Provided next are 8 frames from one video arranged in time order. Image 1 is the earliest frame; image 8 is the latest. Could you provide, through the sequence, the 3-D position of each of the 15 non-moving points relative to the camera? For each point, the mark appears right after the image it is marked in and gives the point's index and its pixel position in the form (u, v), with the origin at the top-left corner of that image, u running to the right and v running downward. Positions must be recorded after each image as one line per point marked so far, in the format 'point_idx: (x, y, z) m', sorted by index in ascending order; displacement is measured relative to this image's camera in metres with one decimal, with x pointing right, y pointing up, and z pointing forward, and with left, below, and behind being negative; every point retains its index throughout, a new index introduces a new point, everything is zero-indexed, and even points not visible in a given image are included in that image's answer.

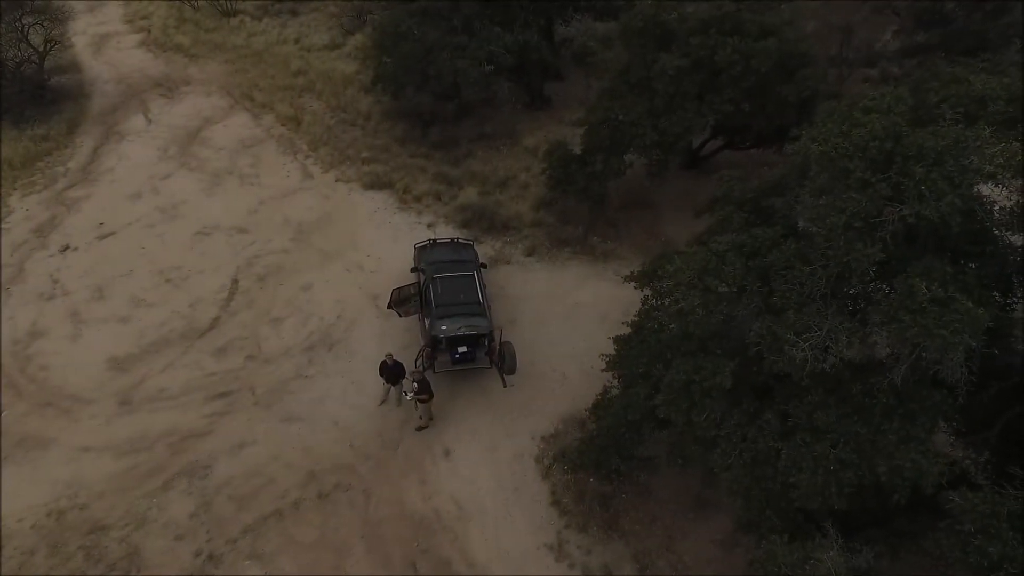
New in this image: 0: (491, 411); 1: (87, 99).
0: (-0.3, -2.1, +10.3) m
1: (-13.6, +6.1, +20.1) m
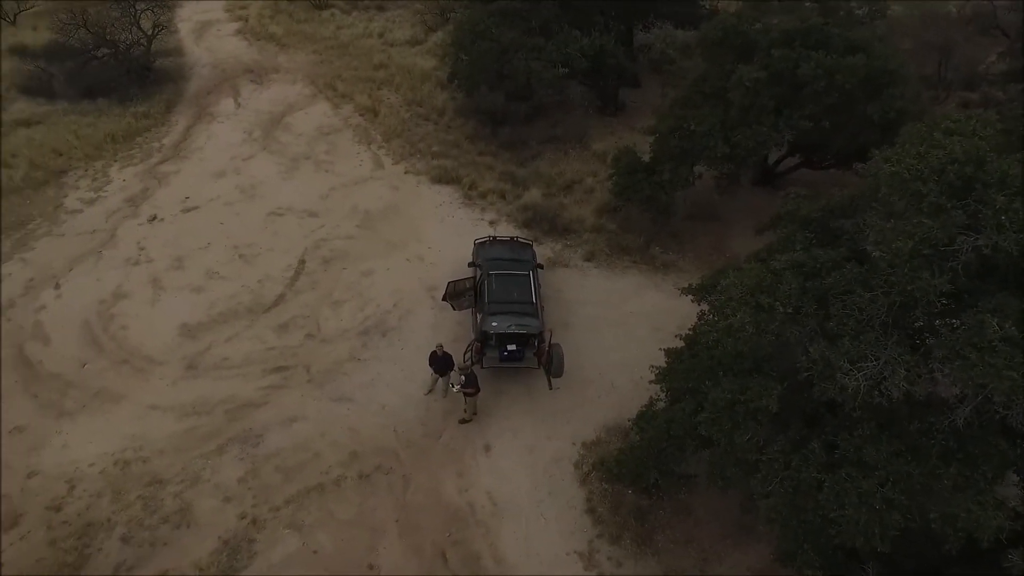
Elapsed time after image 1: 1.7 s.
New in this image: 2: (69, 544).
0: (+0.4, -2.1, +10.3) m
1: (-11.2, +7.1, +21.4) m
2: (-5.7, -3.3, +8.0) m
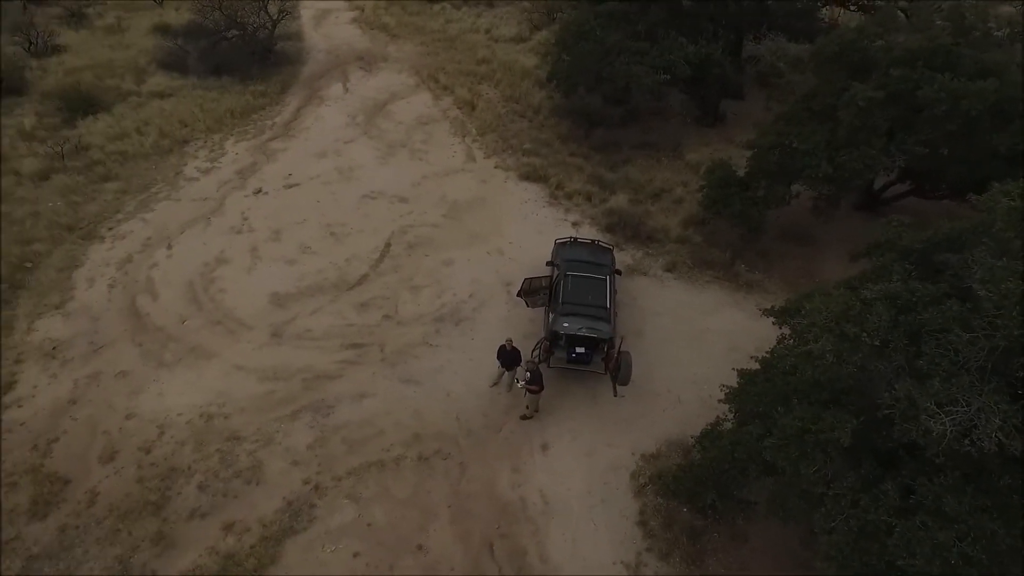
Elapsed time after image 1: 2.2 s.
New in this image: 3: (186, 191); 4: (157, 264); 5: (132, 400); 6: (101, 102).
0: (+1.4, -2.2, +10.3) m
1: (-7.6, +8.1, +22.6) m
2: (-5.1, -2.8, +8.8) m
3: (-8.2, +2.4, +15.6) m
4: (-7.5, +0.5, +13.1) m
5: (-6.2, -1.8, +10.1) m
6: (-12.6, +5.7, +19.0) m
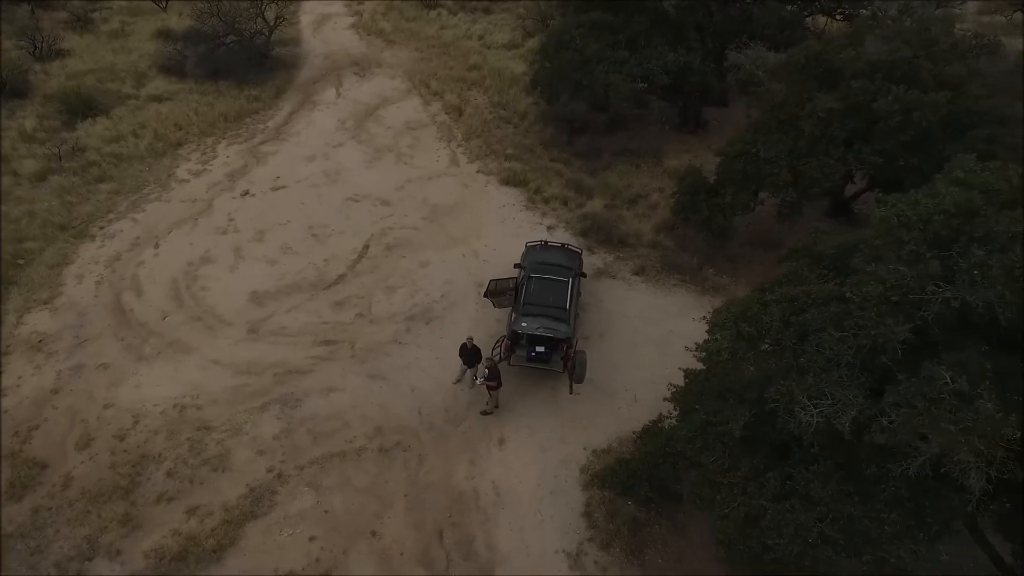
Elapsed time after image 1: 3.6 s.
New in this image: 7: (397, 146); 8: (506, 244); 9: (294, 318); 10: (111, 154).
0: (+0.7, -2.2, +10.7) m
1: (-8.0, +8.1, +23.2) m
2: (-5.8, -2.7, +9.3) m
3: (-8.7, +2.5, +16.2) m
4: (-8.1, +0.6, +13.7) m
5: (-6.9, -1.8, +10.7) m
6: (-13.0, +5.8, +19.6) m
7: (-3.5, +4.3, +18.7) m
8: (-0.1, +1.0, +14.8) m
9: (-4.4, -0.6, +12.4) m
10: (-11.1, +3.7, +17.2) m
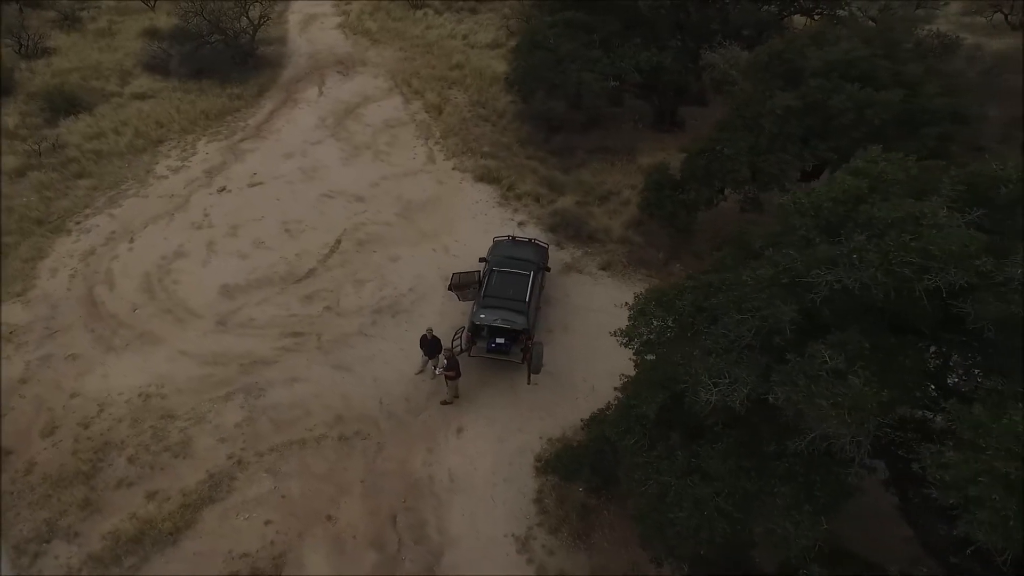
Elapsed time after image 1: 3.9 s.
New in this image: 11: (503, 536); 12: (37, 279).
0: (0.0, -2.1, +10.9) m
1: (-8.7, +8.3, +23.4) m
2: (-6.5, -2.6, +9.5) m
3: (-9.5, +2.6, +16.4) m
4: (-8.8, +0.7, +13.9) m
5: (-7.6, -1.6, +10.9) m
6: (-13.7, +5.9, +19.9) m
7: (-4.2, +4.4, +19.0) m
8: (-0.9, +1.2, +15.0) m
9: (-5.1, -0.5, +12.7) m
10: (-11.8, +3.9, +17.4) m
11: (-0.1, -3.6, +9.1) m
12: (-10.0, +0.2, +13.1) m
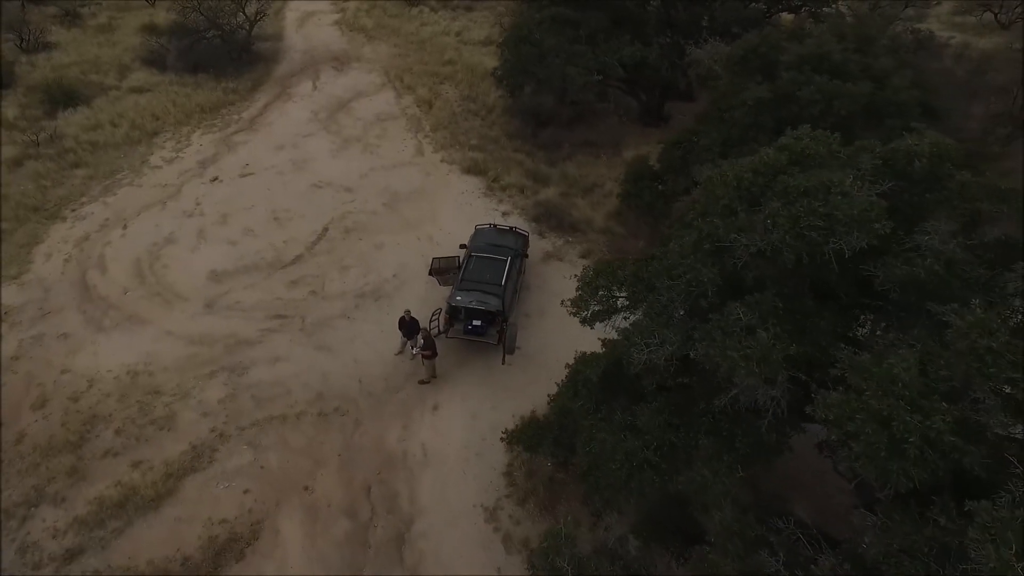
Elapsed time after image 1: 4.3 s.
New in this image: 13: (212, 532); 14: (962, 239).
0: (-0.5, -1.8, +11.3) m
1: (-9.1, +8.6, +23.9) m
2: (-7.0, -2.2, +9.9) m
3: (-9.9, +3.0, +16.8) m
4: (-9.3, +1.1, +14.3) m
5: (-8.1, -1.3, +11.3) m
6: (-14.1, +6.3, +20.3) m
7: (-4.6, +4.7, +19.4) m
8: (-1.3, +1.5, +15.4) m
9: (-5.5, -0.1, +13.1) m
10: (-12.2, +4.2, +17.8) m
11: (-0.6, -3.3, +9.4) m
12: (-10.5, +0.5, +13.5) m
13: (-4.3, -3.5, +8.9) m
14: (+4.2, +0.5, +5.8) m
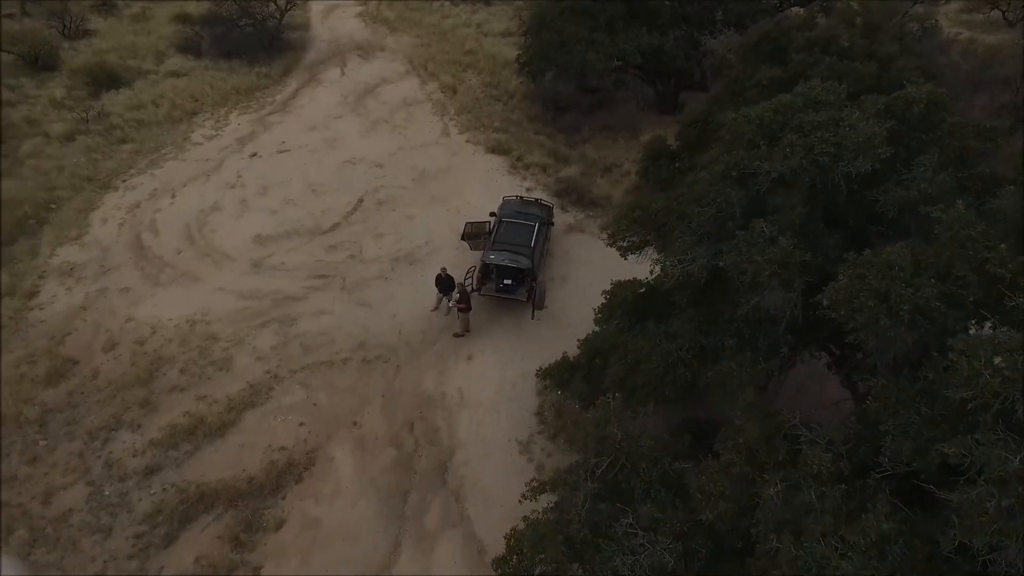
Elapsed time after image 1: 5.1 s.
0: (+0.1, -1.0, +12.2) m
1: (-8.3, +9.4, +24.8) m
2: (-6.4, -1.4, +10.9) m
3: (-9.2, +3.9, +17.8) m
4: (-8.7, +1.9, +15.3) m
5: (-7.5, -0.4, +12.3) m
6: (-13.4, +7.2, +21.3) m
7: (-3.9, +5.5, +20.3) m
8: (-0.7, +2.2, +16.3) m
9: (-4.9, +0.7, +14.0) m
10: (-11.5, +5.1, +18.8) m
11: (-0.1, -2.5, +10.3) m
12: (-9.9, +1.4, +14.5) m
13: (-3.8, -2.7, +9.8) m
14: (+4.8, +1.2, +6.6) m
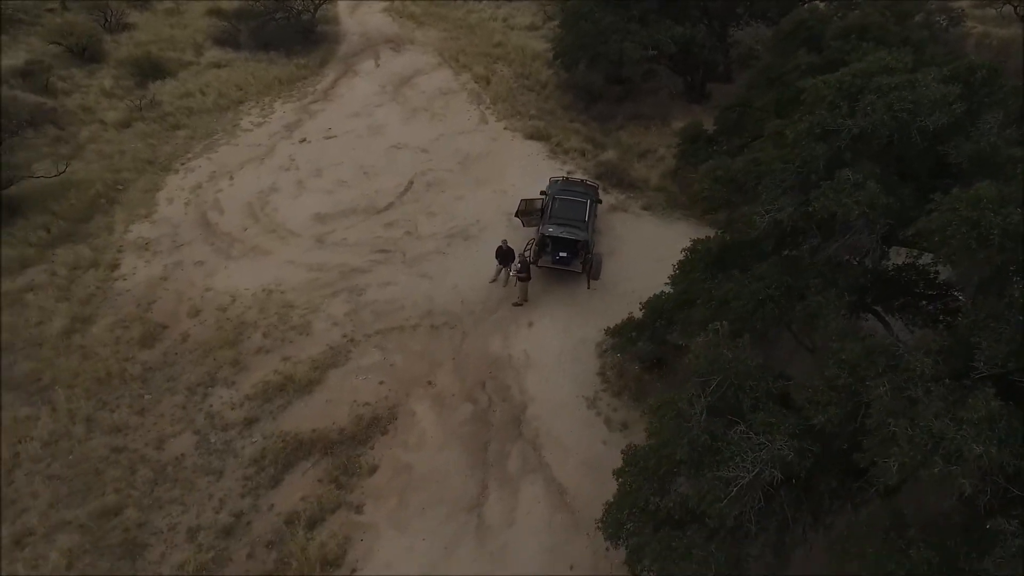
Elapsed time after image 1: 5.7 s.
0: (+1.3, -0.4, +12.9) m
1: (-7.1, +10.0, +25.5) m
2: (-5.3, -0.8, +11.6) m
3: (-8.0, +4.4, +18.5) m
4: (-7.5, +2.5, +16.0) m
5: (-6.3, +0.2, +12.9) m
6: (-12.2, +7.8, +22.0) m
7: (-2.7, +6.1, +21.0) m
8: (+0.5, +2.8, +17.0) m
9: (-3.8, +1.3, +14.7) m
10: (-10.4, +5.7, +19.5) m
11: (+1.1, -2.0, +11.0) m
12: (-8.7, +2.0, +15.2) m
13: (-2.6, -2.1, +10.5) m
14: (+5.9, +1.8, +7.3) m
